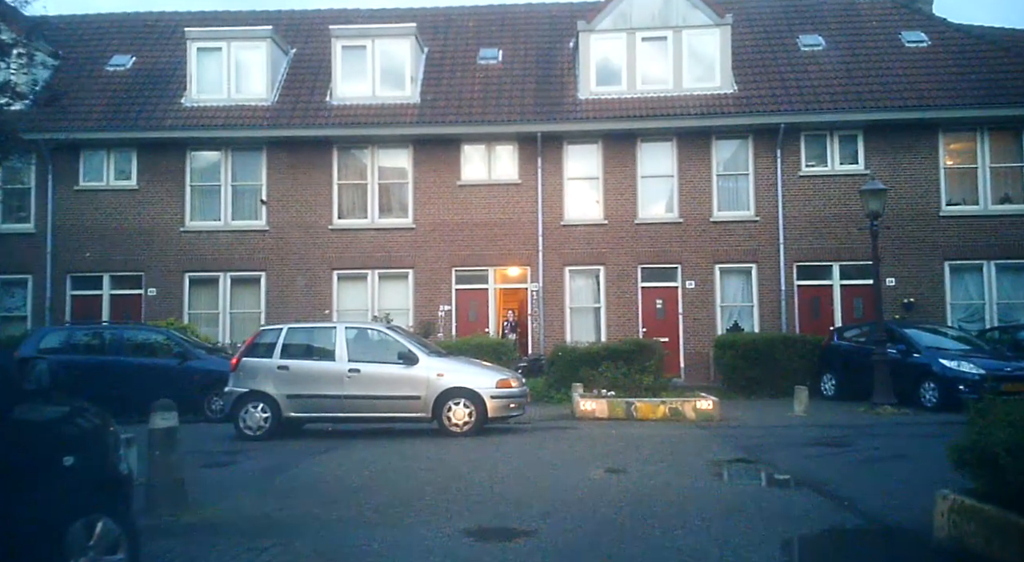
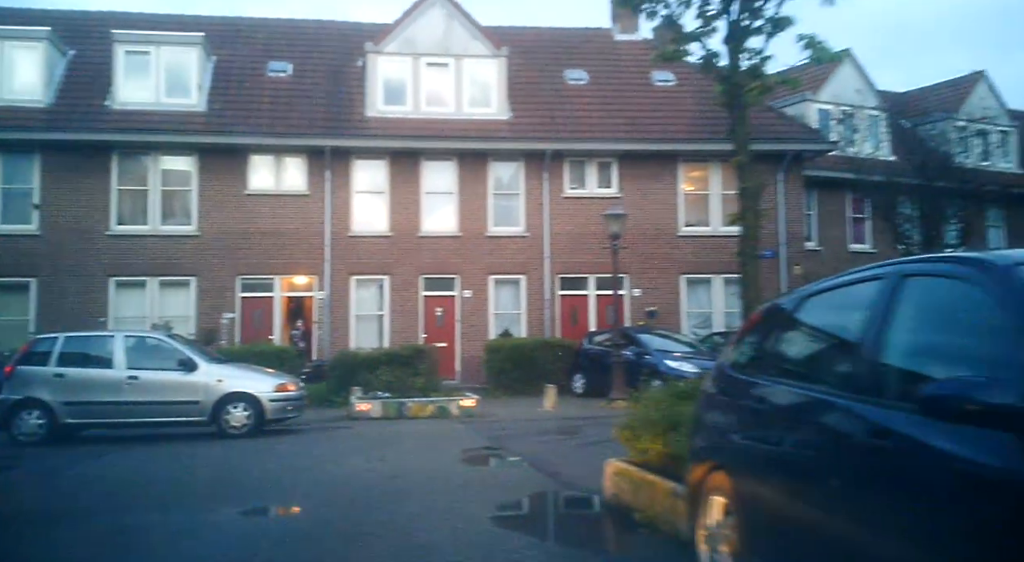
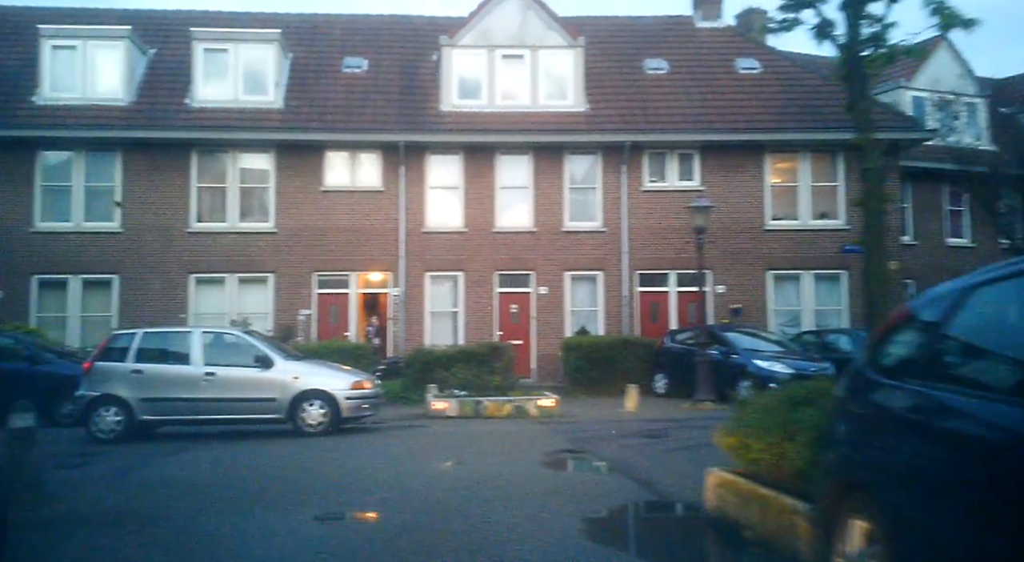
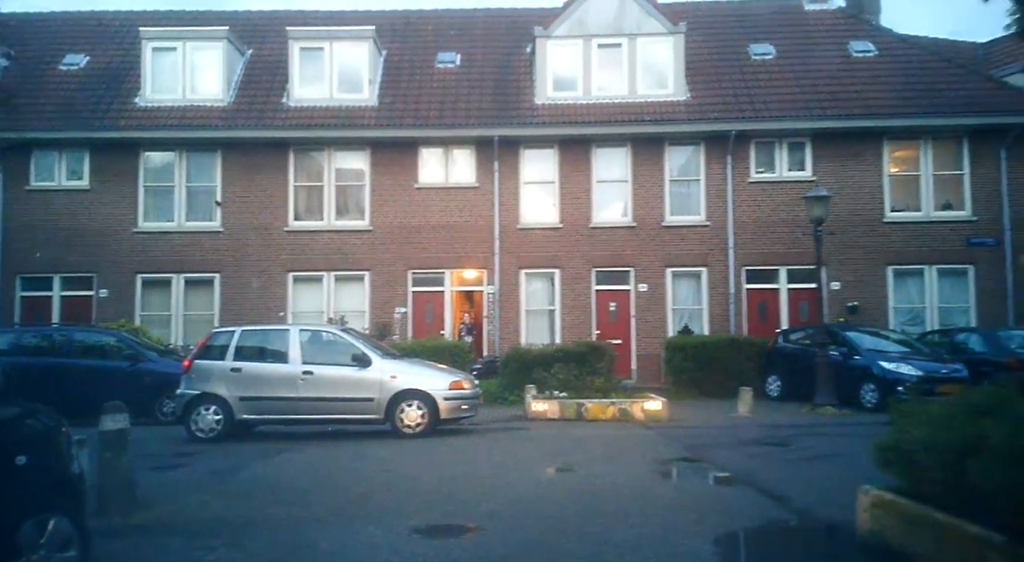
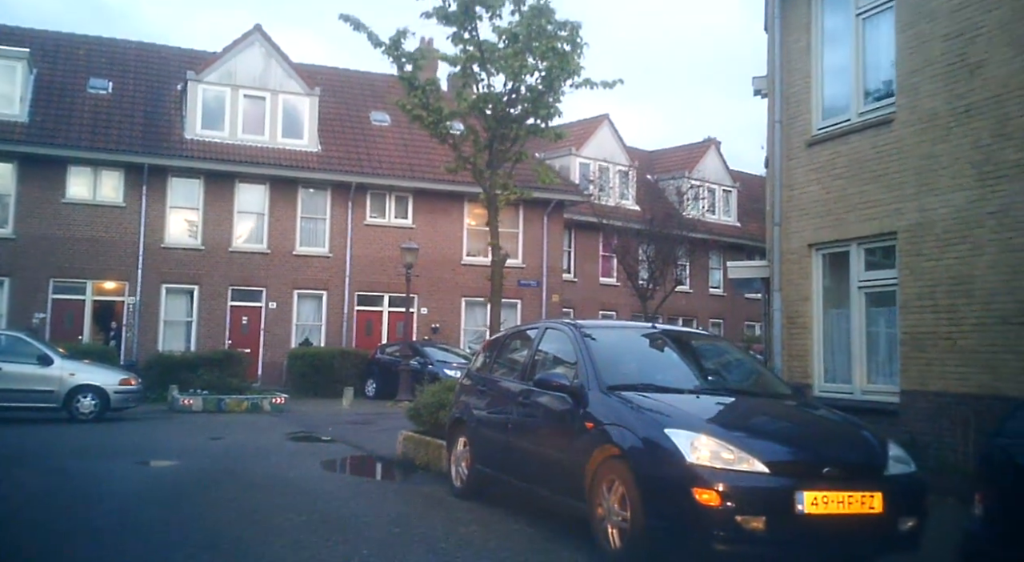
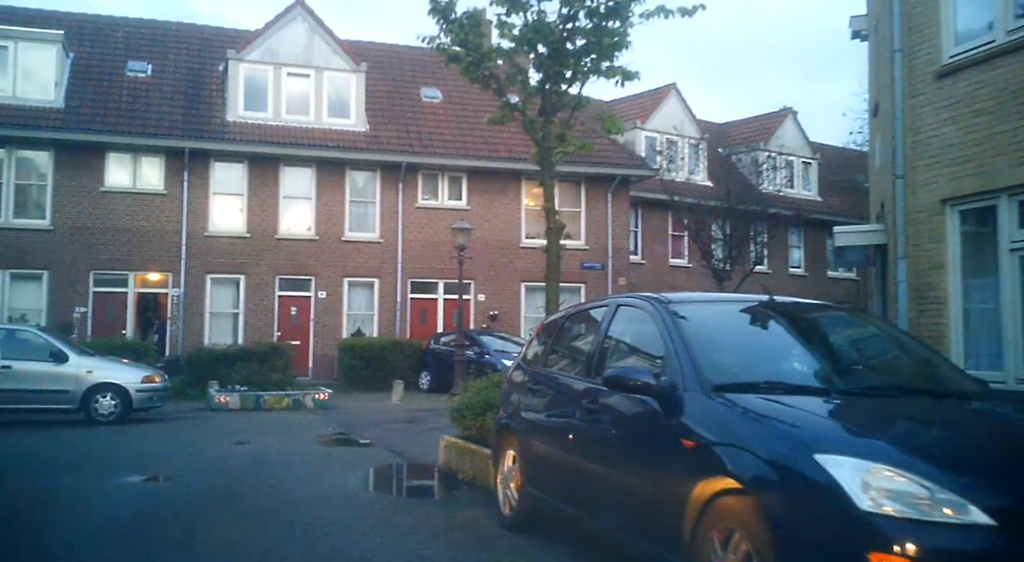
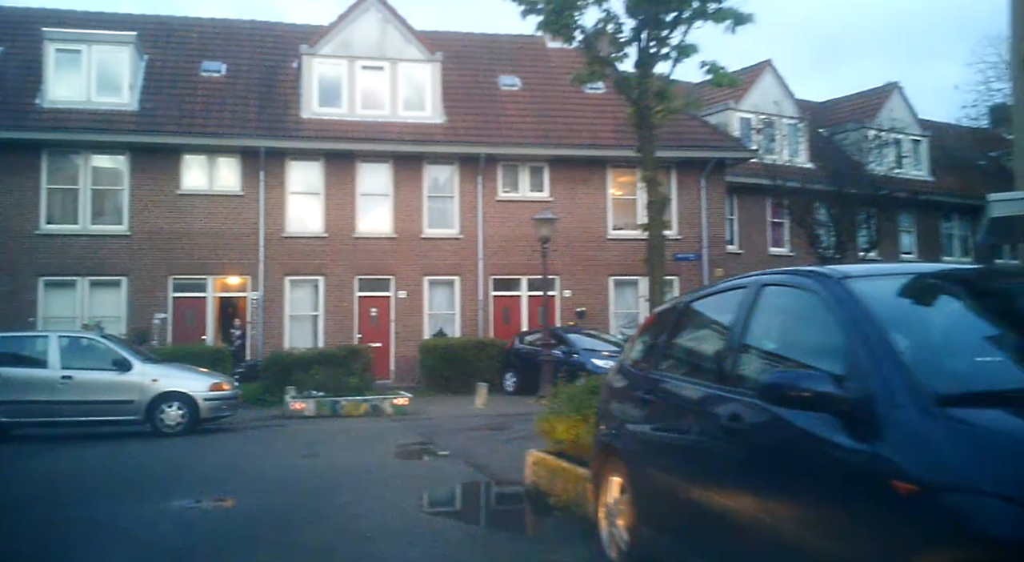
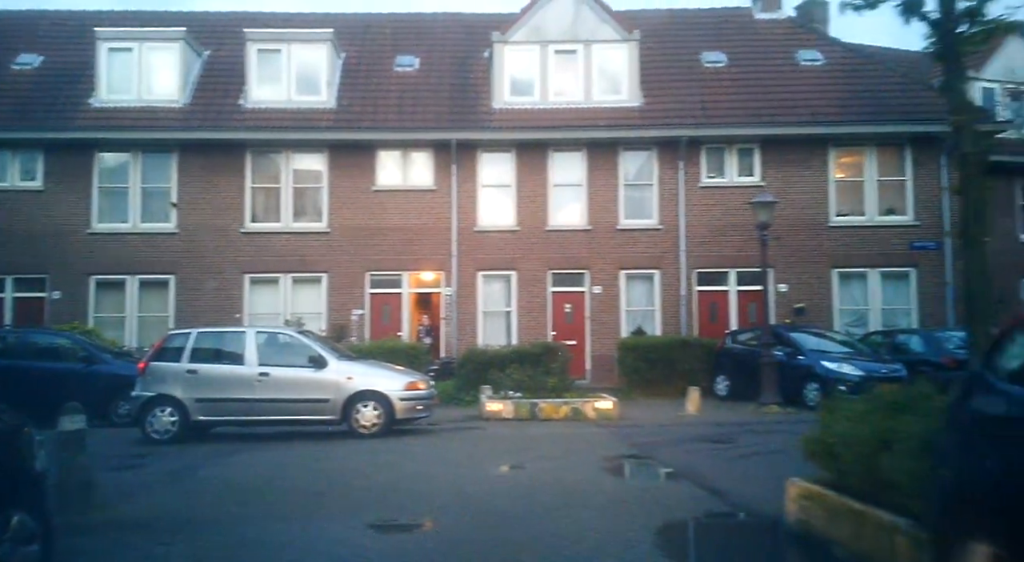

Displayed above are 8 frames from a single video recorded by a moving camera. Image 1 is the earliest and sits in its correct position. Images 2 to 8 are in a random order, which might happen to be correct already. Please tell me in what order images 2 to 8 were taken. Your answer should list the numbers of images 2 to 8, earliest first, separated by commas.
4, 8, 3, 2, 7, 6, 5
